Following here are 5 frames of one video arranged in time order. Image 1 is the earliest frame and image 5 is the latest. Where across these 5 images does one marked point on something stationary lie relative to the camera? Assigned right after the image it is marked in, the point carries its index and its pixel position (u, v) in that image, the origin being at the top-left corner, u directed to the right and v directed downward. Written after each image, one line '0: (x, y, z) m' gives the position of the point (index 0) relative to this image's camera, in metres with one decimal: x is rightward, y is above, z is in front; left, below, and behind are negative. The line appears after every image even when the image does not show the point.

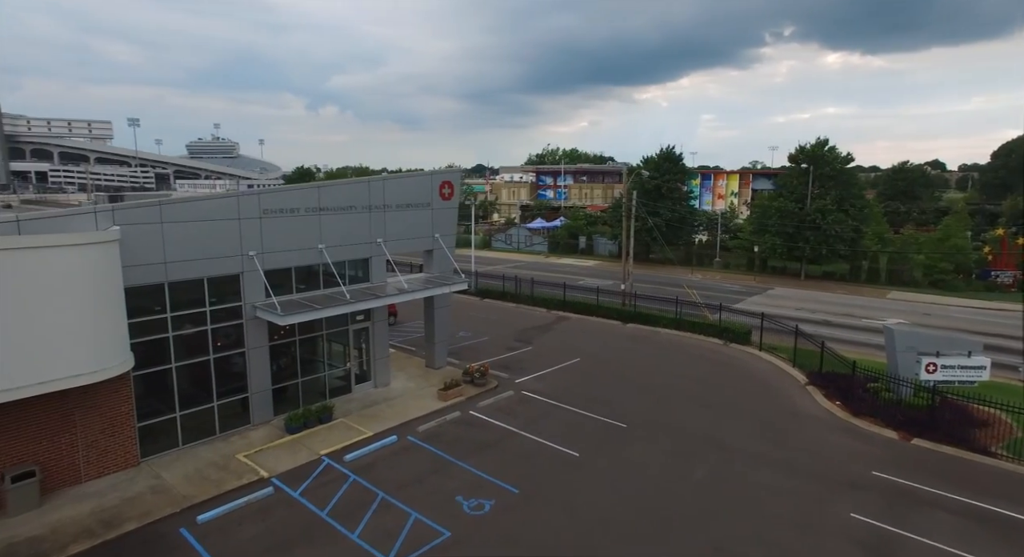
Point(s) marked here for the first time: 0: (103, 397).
0: (-9.0, -2.6, +13.3) m
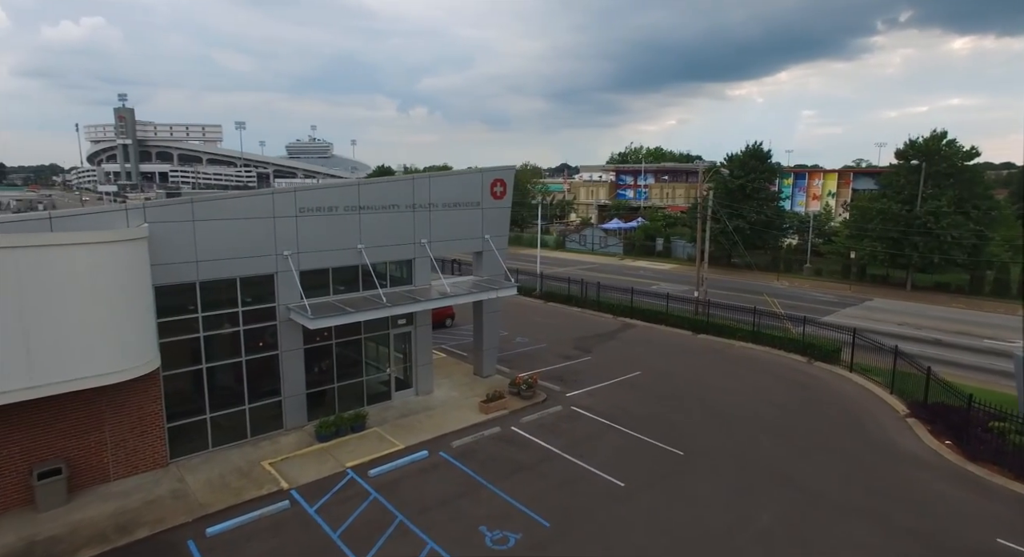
0: (-8.3, -2.6, +13.2) m
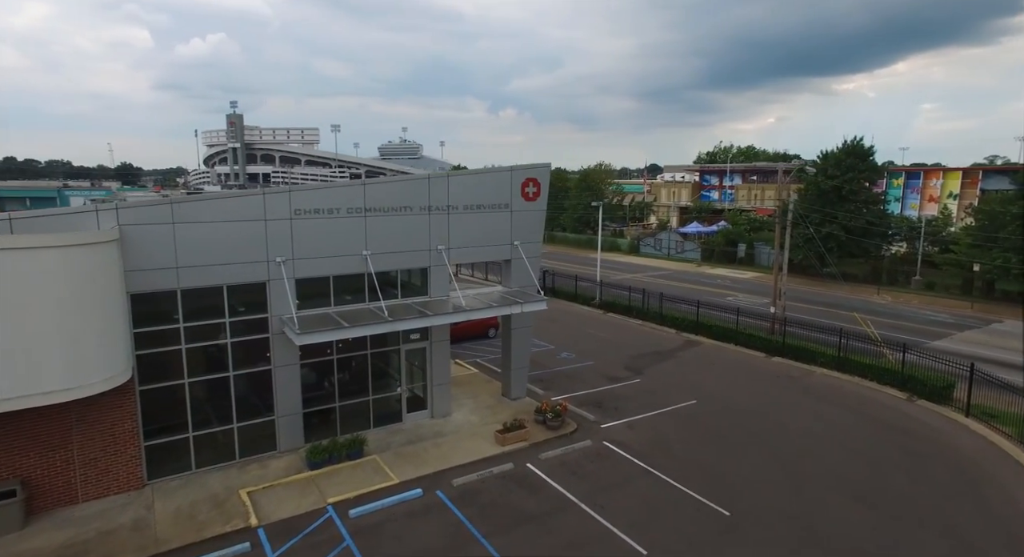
0: (-8.3, -2.7, +12.2) m
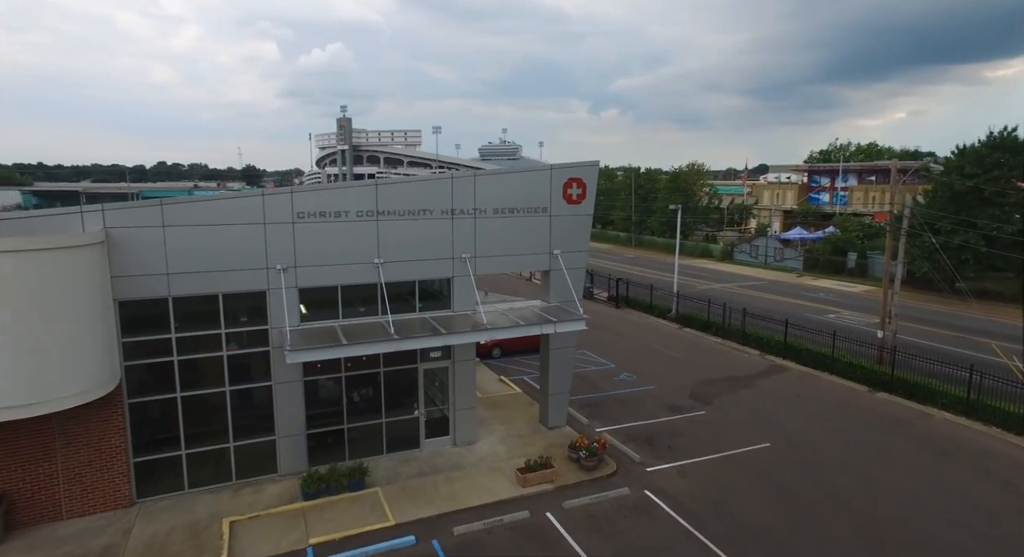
0: (-8.1, -2.8, +11.5) m
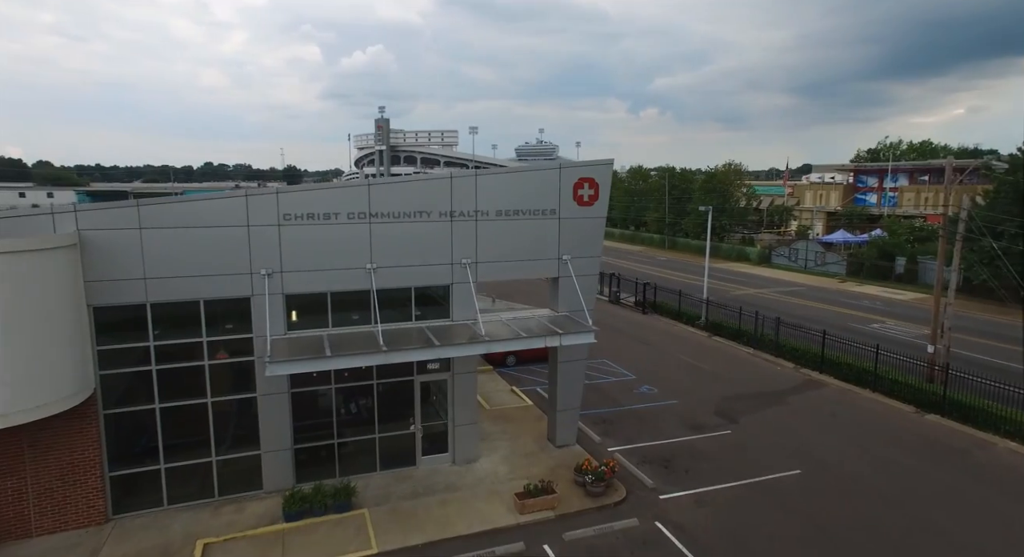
0: (-8.2, -2.9, +11.0) m
